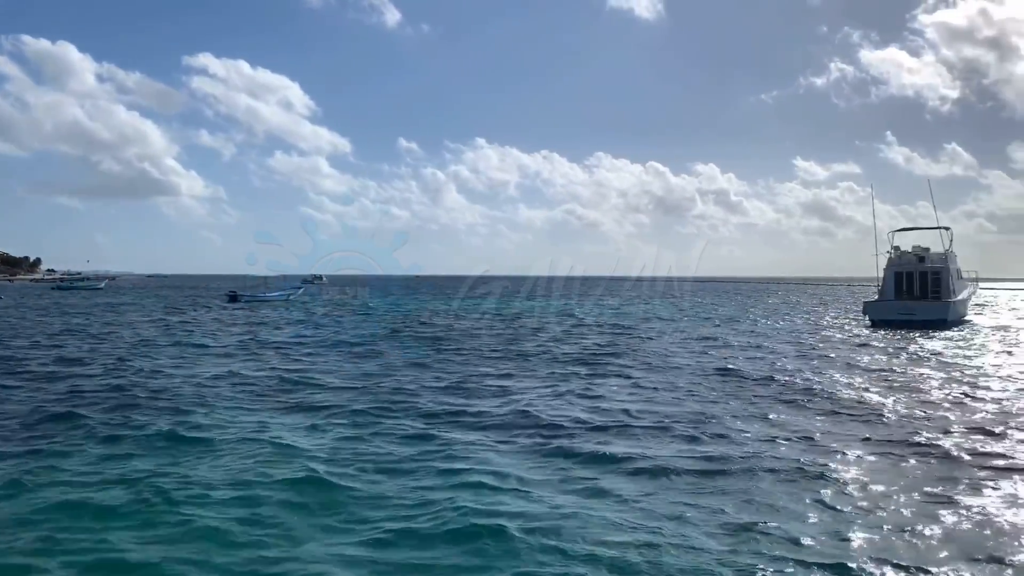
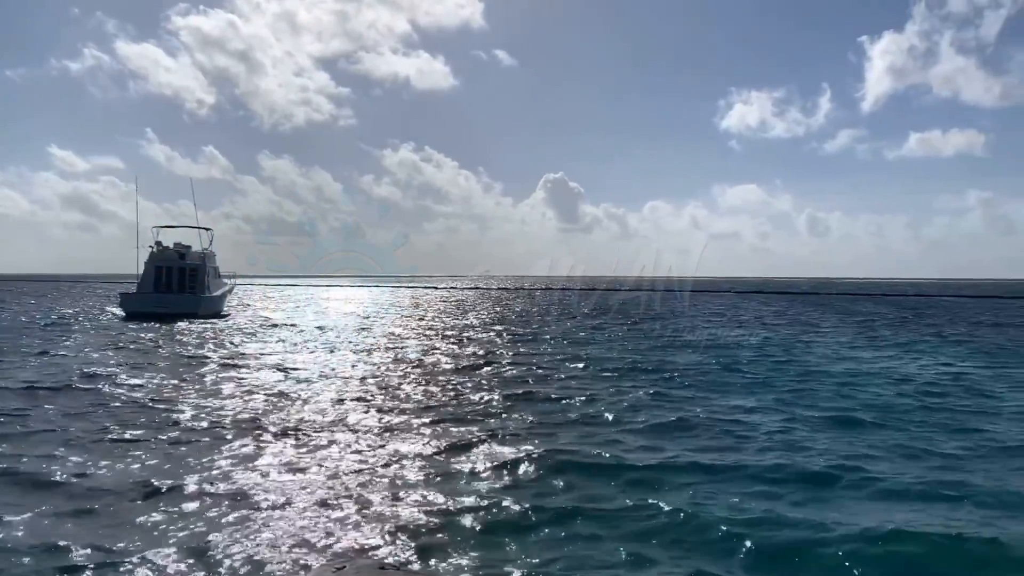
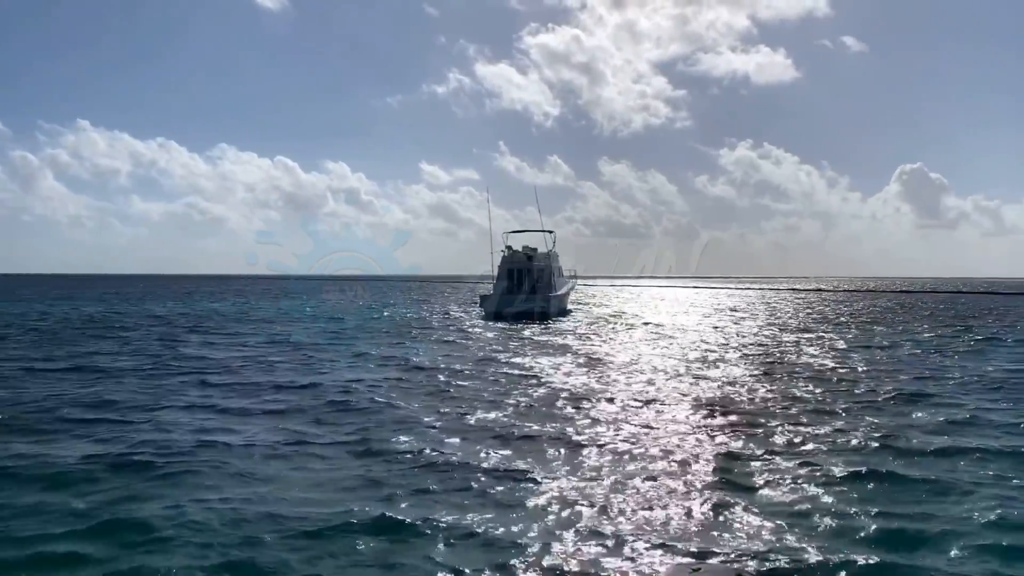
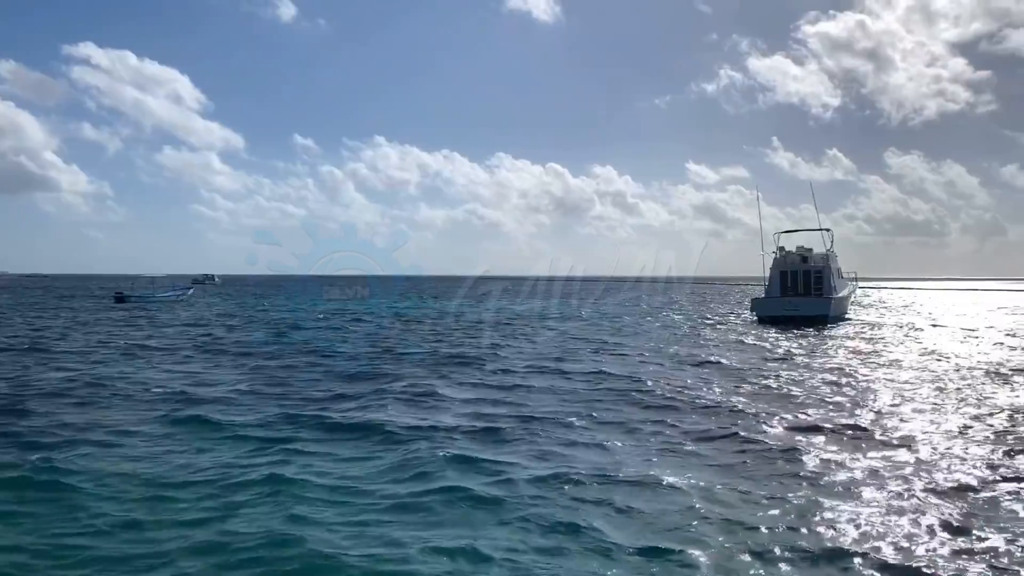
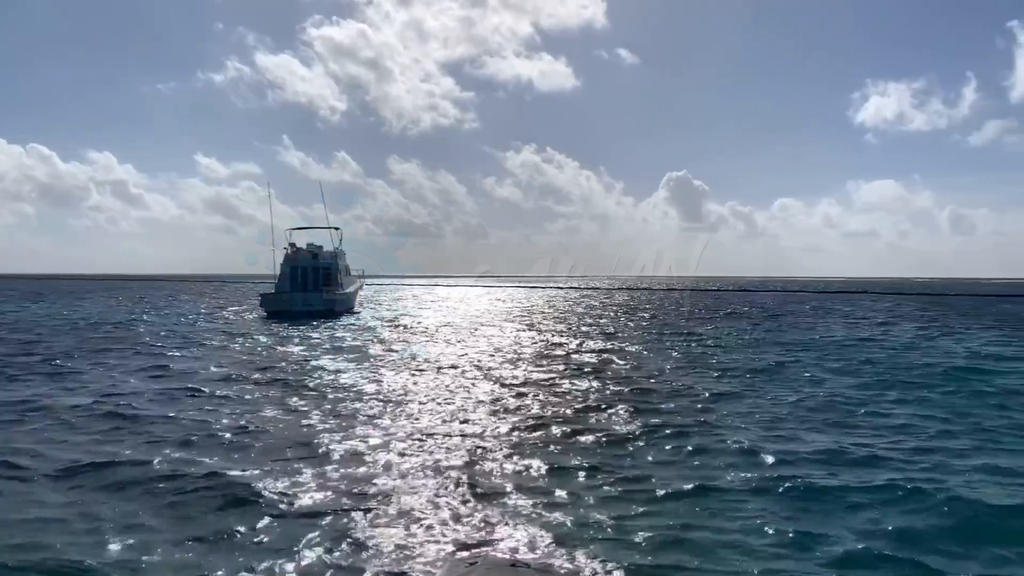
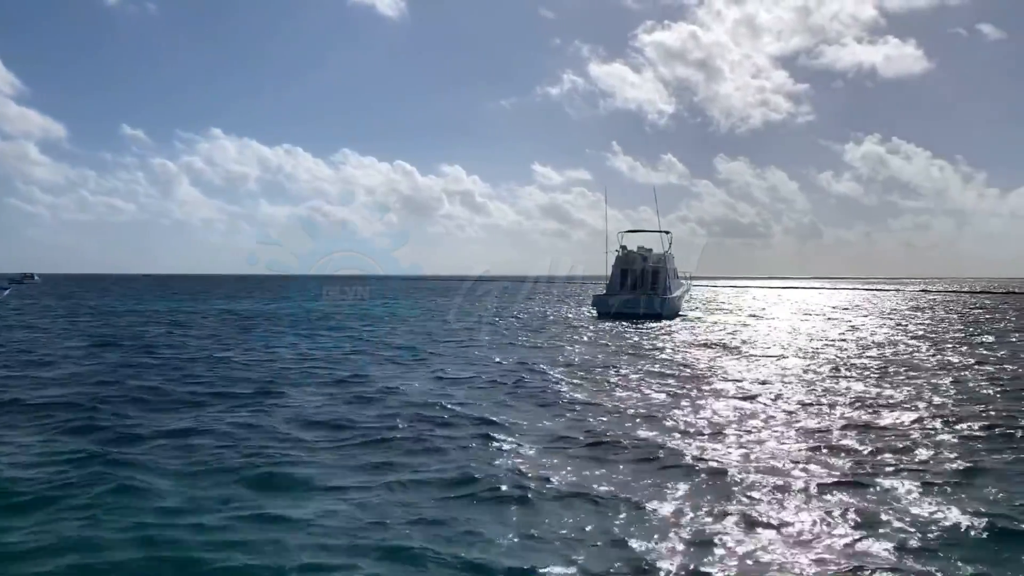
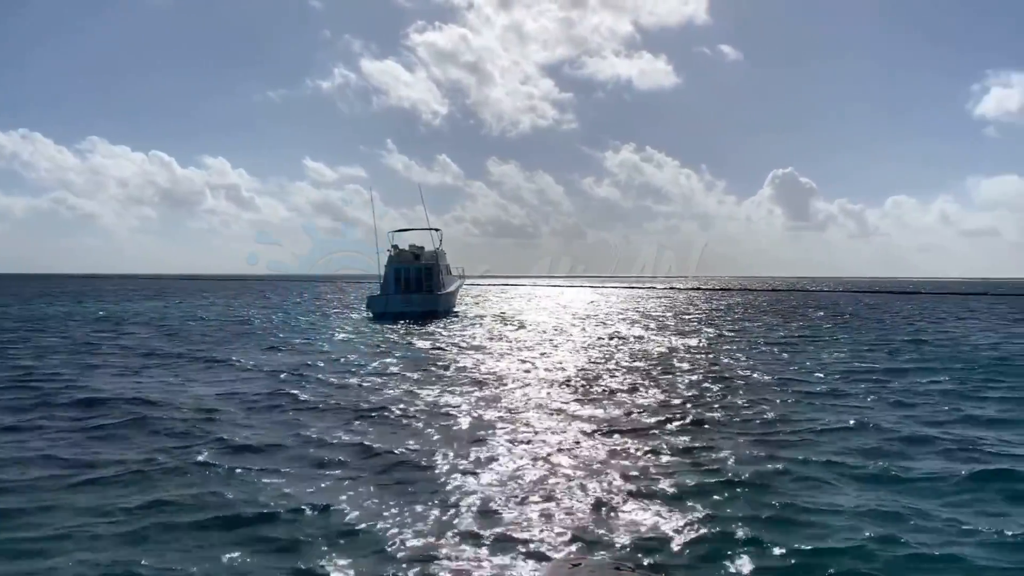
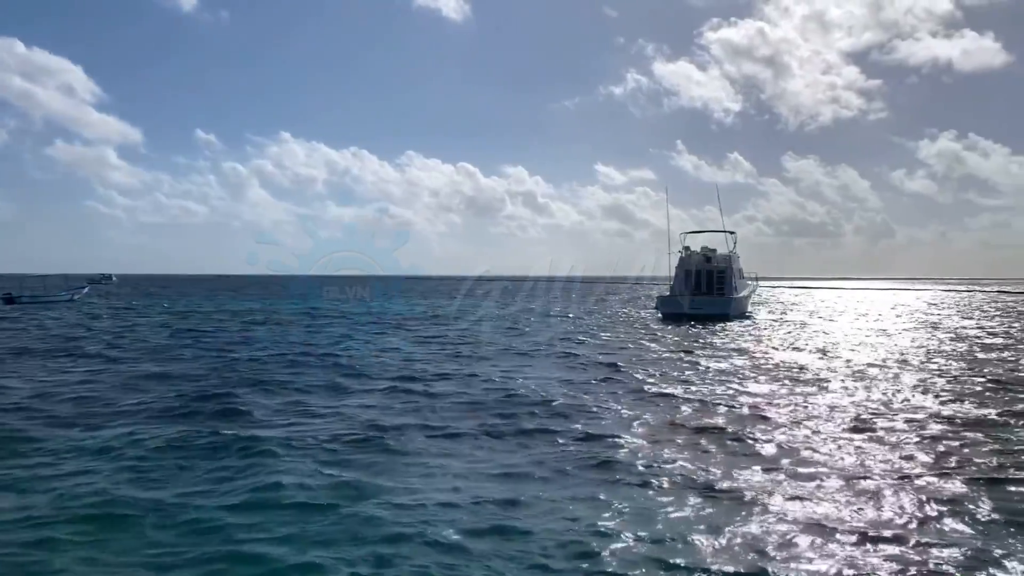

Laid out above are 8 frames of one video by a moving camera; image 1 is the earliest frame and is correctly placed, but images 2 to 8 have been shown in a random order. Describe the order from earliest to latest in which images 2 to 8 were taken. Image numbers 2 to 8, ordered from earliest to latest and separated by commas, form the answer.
4, 8, 6, 3, 7, 5, 2
